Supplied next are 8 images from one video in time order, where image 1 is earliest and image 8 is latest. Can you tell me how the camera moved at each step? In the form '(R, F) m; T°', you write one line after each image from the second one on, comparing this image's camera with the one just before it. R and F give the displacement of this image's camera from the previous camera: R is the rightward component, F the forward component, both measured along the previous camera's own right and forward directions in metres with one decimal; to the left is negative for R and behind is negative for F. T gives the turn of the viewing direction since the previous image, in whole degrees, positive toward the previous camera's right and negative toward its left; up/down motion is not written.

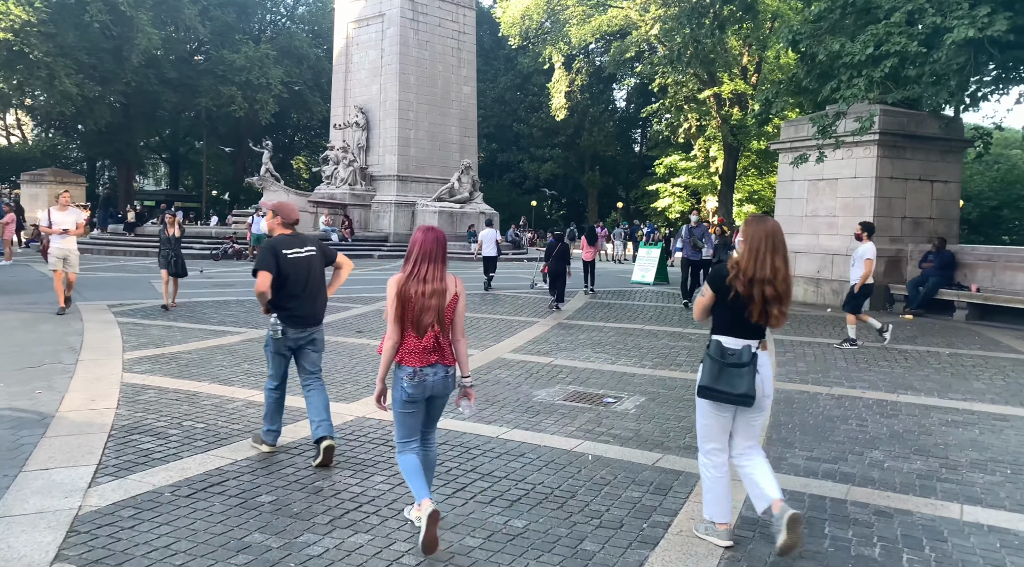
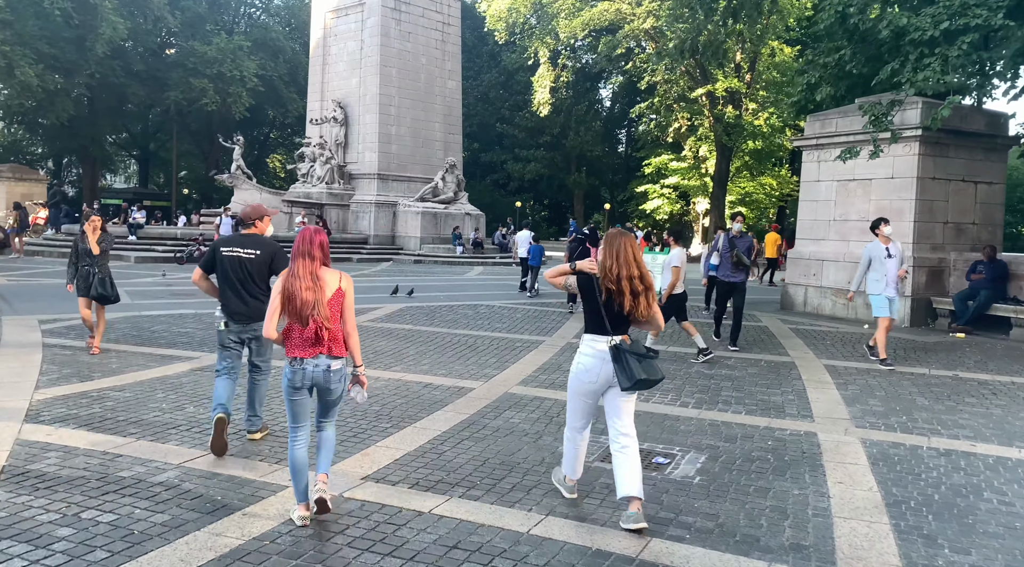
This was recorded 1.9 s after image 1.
(-0.3, +1.6) m; +1°
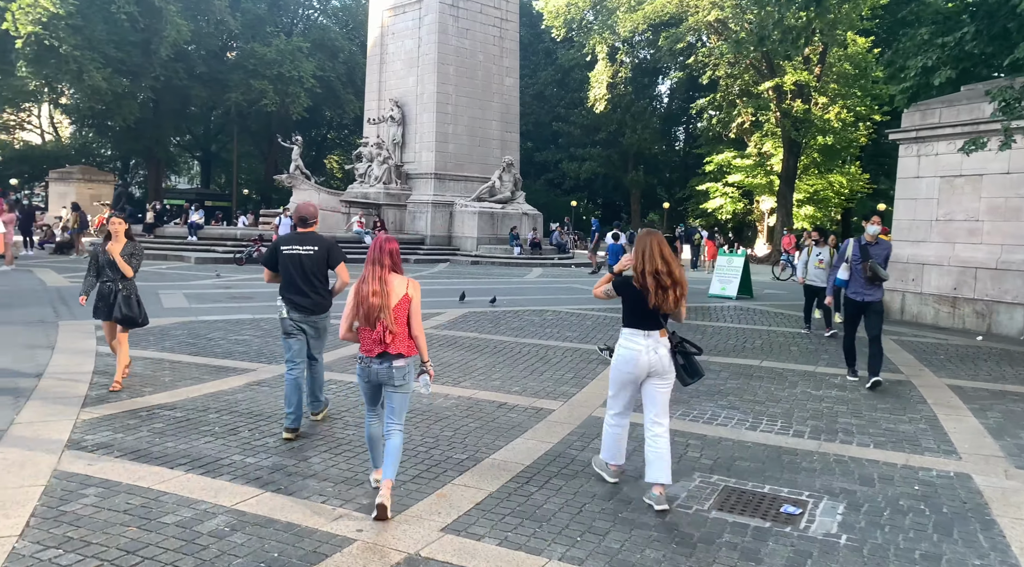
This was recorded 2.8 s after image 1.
(-0.3, +0.8) m; -4°
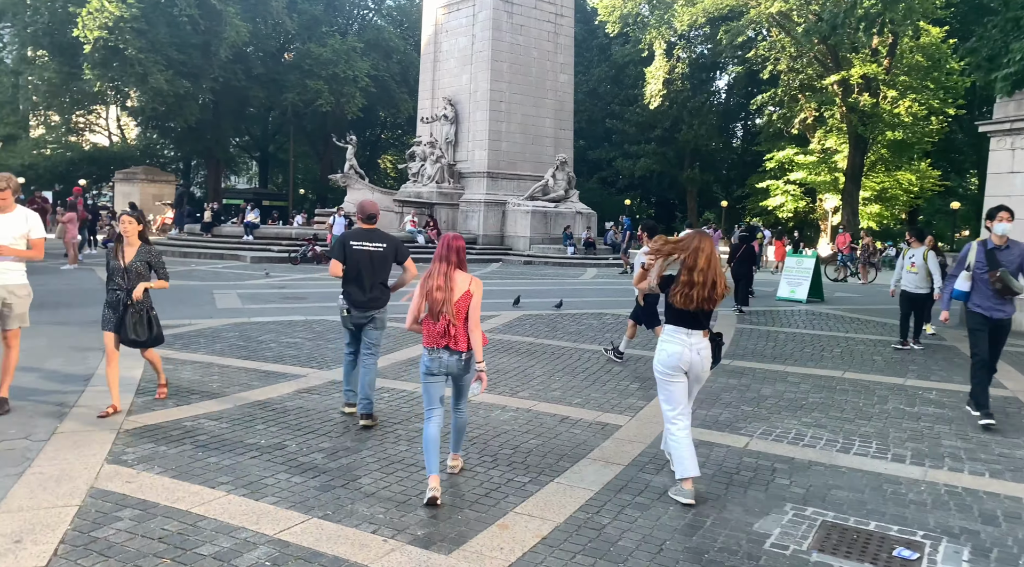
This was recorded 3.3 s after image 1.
(-0.1, +0.5) m; -4°
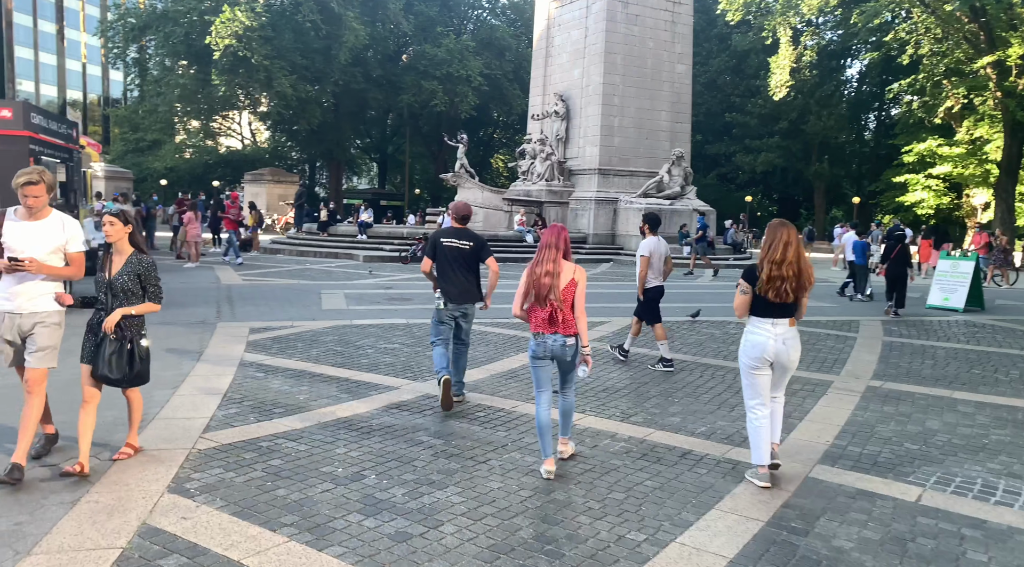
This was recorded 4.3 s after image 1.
(0.0, +0.9) m; -8°
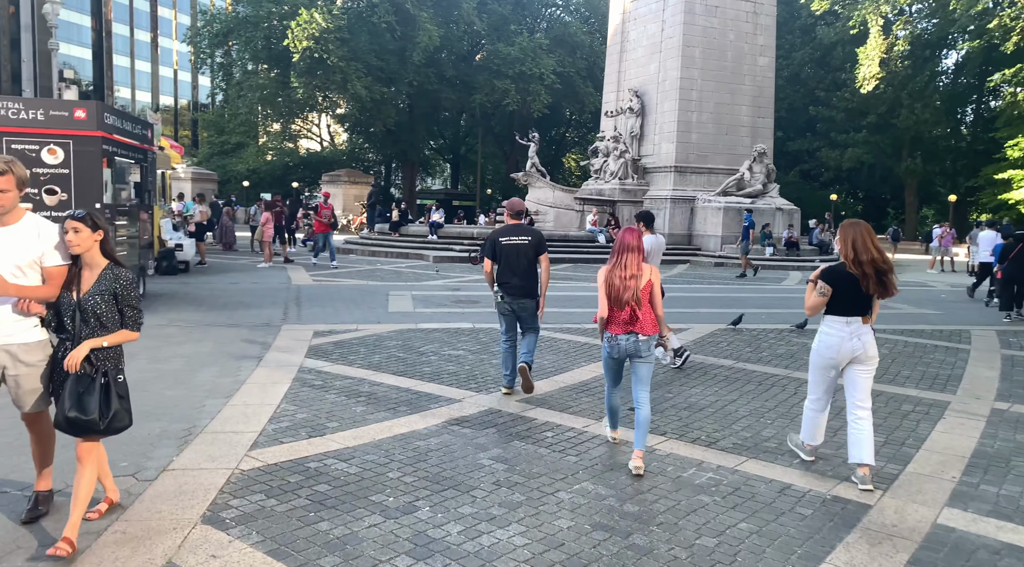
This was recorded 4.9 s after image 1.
(0.0, +0.6) m; -5°
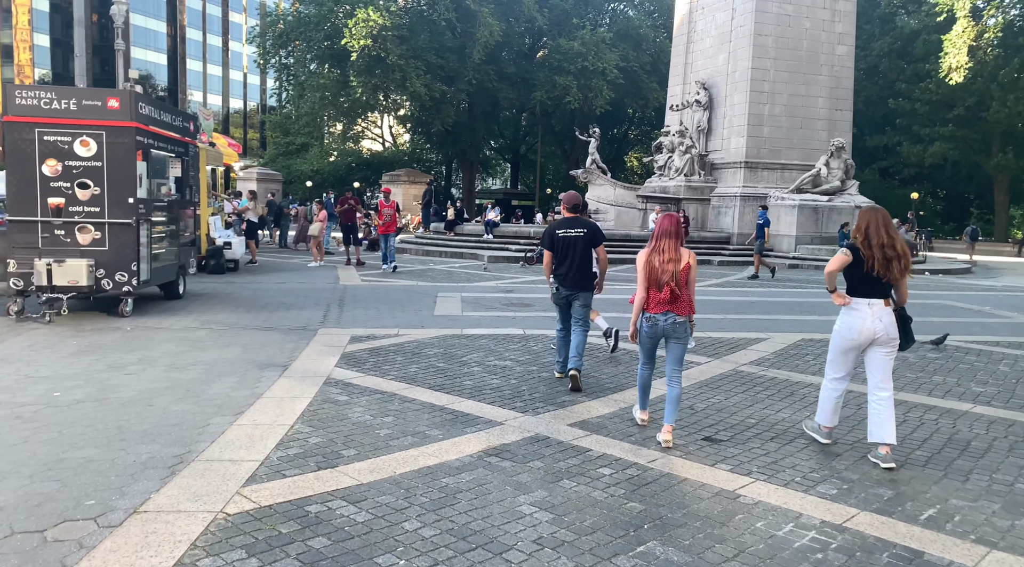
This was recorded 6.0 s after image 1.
(+0.1, +1.0) m; -4°
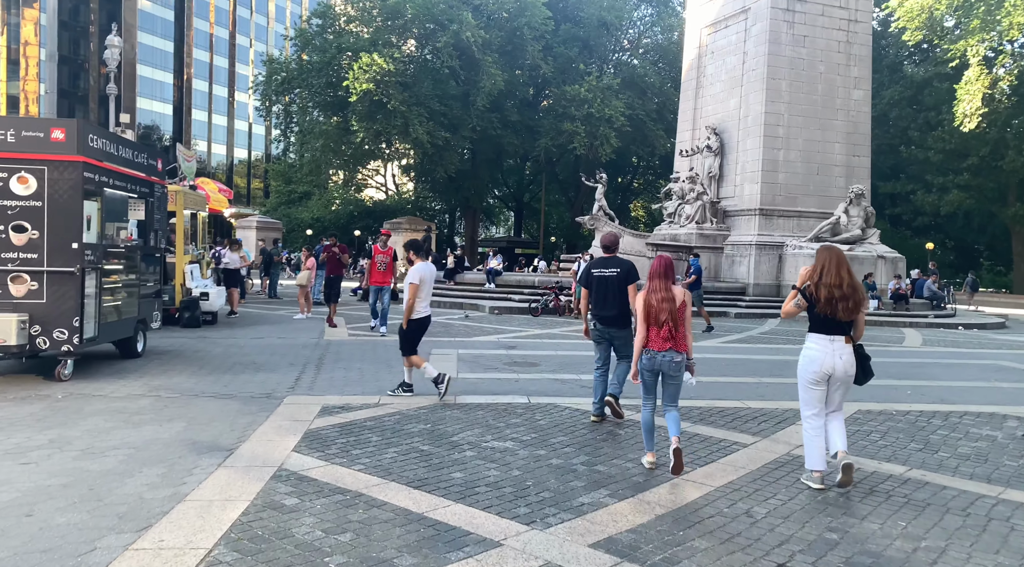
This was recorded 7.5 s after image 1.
(0.0, +1.5) m; 0°
